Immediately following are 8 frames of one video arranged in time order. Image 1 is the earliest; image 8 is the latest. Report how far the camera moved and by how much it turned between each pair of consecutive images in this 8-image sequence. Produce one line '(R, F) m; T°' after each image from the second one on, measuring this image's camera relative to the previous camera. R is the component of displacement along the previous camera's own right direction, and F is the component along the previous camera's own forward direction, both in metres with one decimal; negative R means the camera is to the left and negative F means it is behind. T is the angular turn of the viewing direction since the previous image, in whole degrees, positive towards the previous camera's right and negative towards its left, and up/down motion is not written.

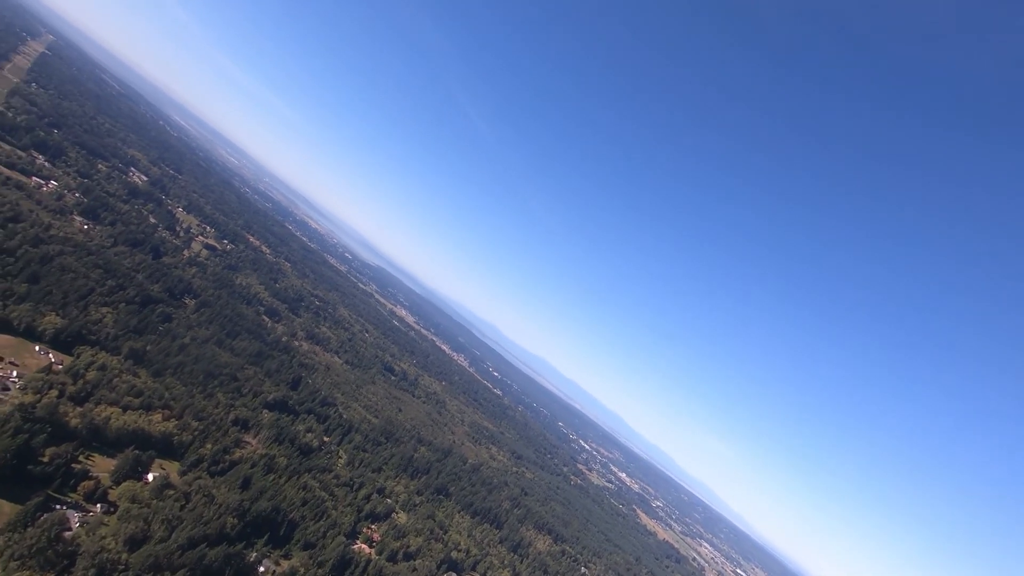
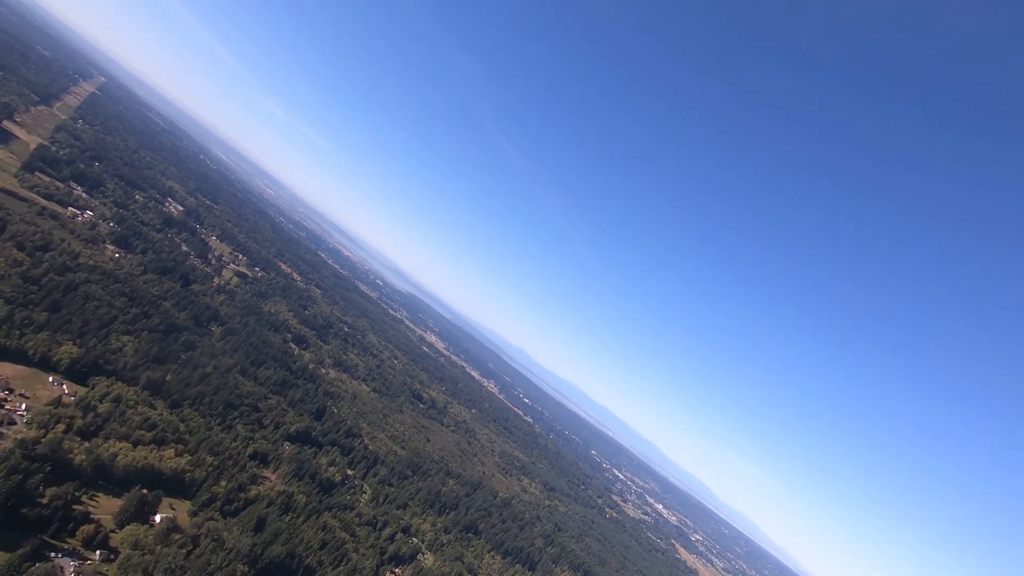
(-0.2, +3.1) m; -3°
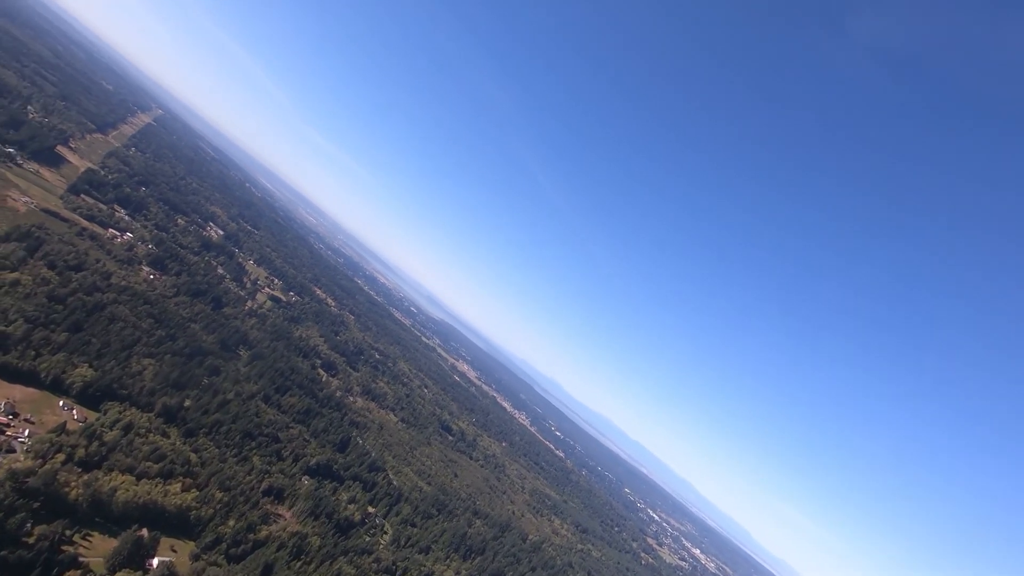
(-0.2, +3.5) m; -4°
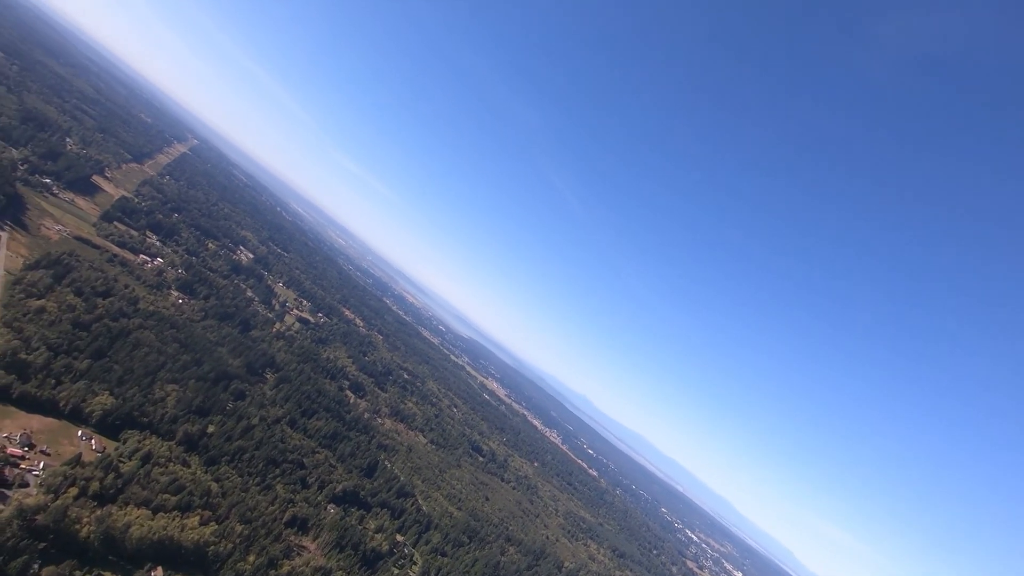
(-0.1, +2.3) m; -3°
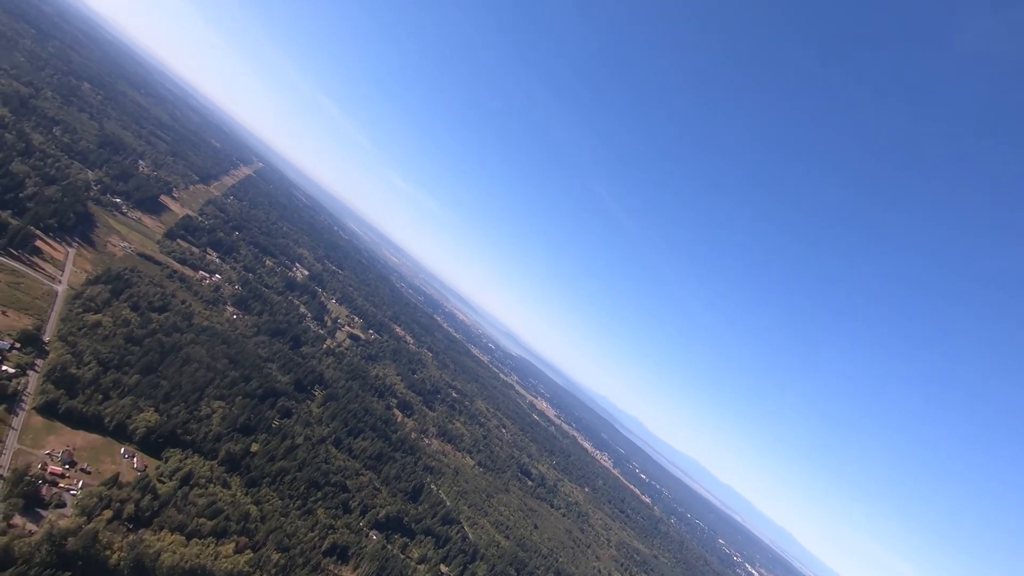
(-0.2, +2.8) m; -5°
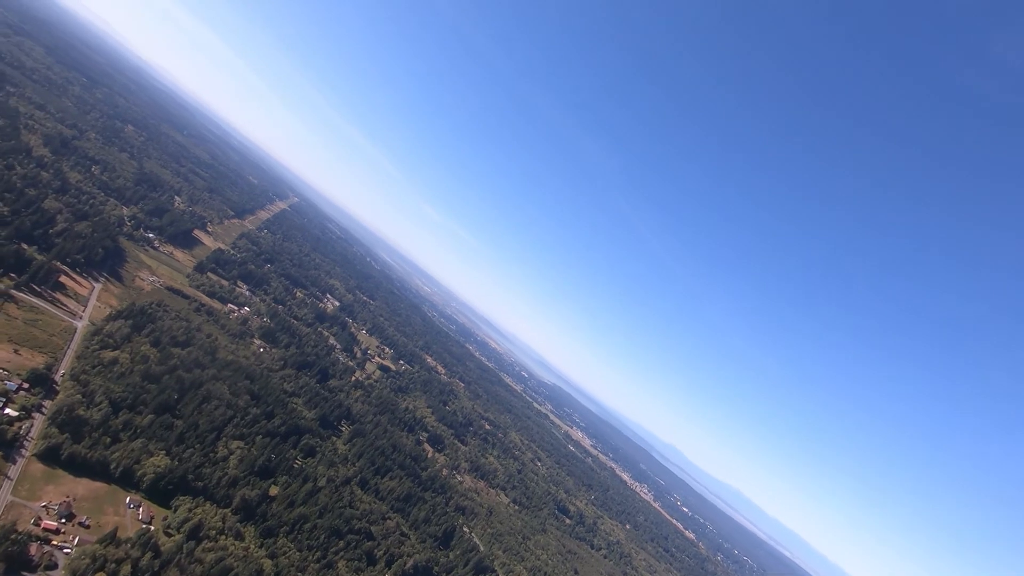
(-0.2, +3.6) m; -3°
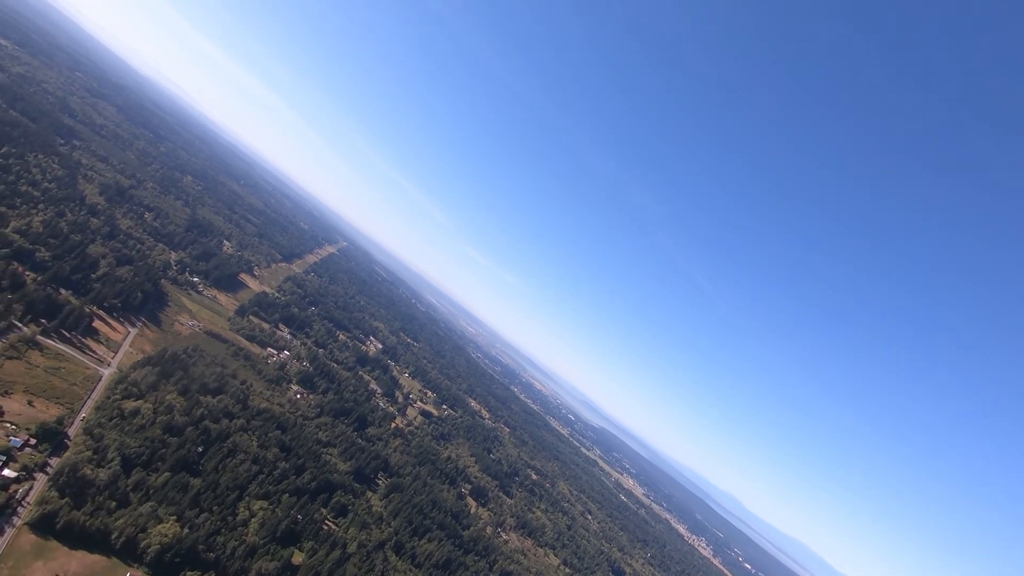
(-0.3, +4.8) m; -5°
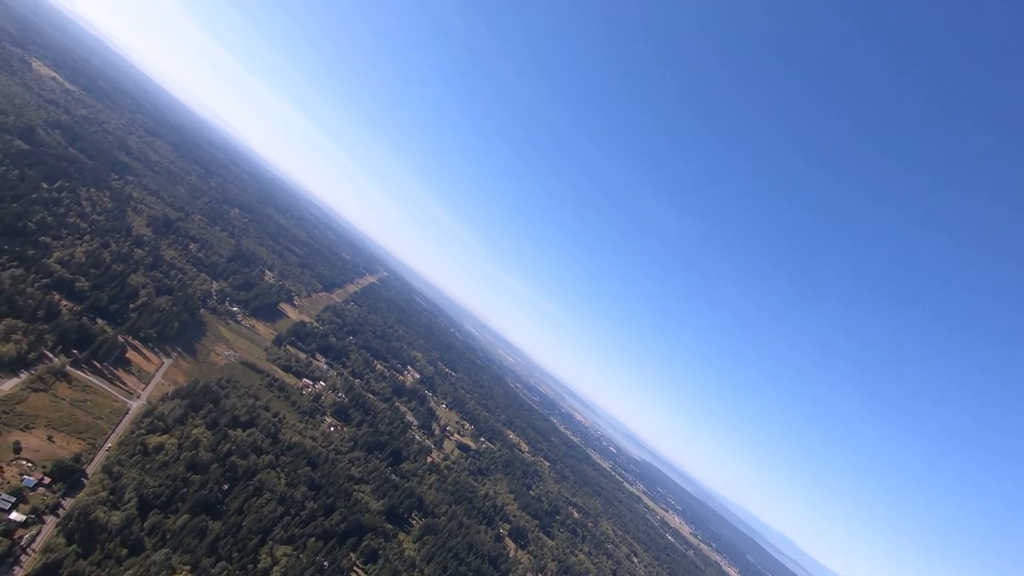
(-0.2, +3.2) m; -4°
